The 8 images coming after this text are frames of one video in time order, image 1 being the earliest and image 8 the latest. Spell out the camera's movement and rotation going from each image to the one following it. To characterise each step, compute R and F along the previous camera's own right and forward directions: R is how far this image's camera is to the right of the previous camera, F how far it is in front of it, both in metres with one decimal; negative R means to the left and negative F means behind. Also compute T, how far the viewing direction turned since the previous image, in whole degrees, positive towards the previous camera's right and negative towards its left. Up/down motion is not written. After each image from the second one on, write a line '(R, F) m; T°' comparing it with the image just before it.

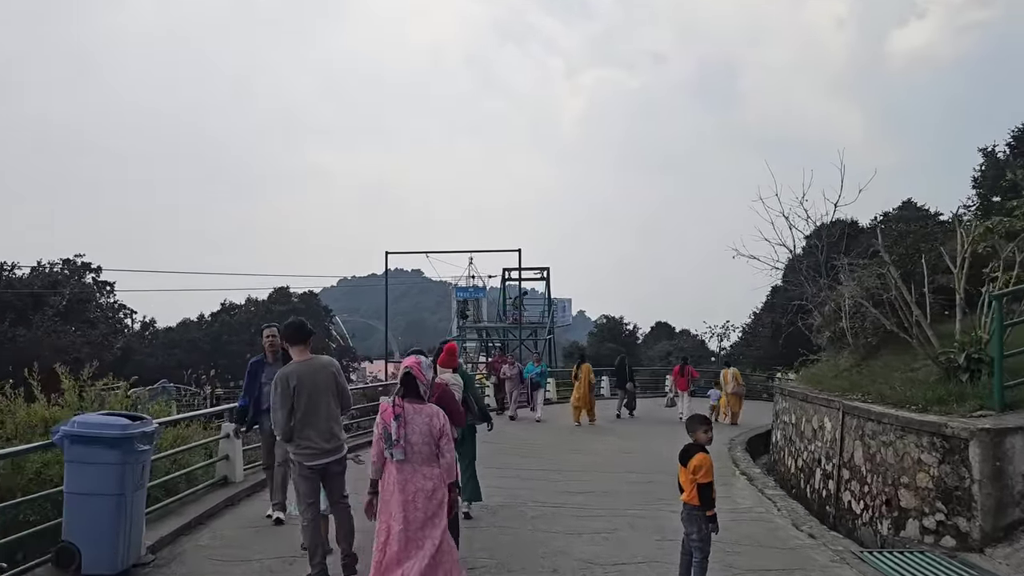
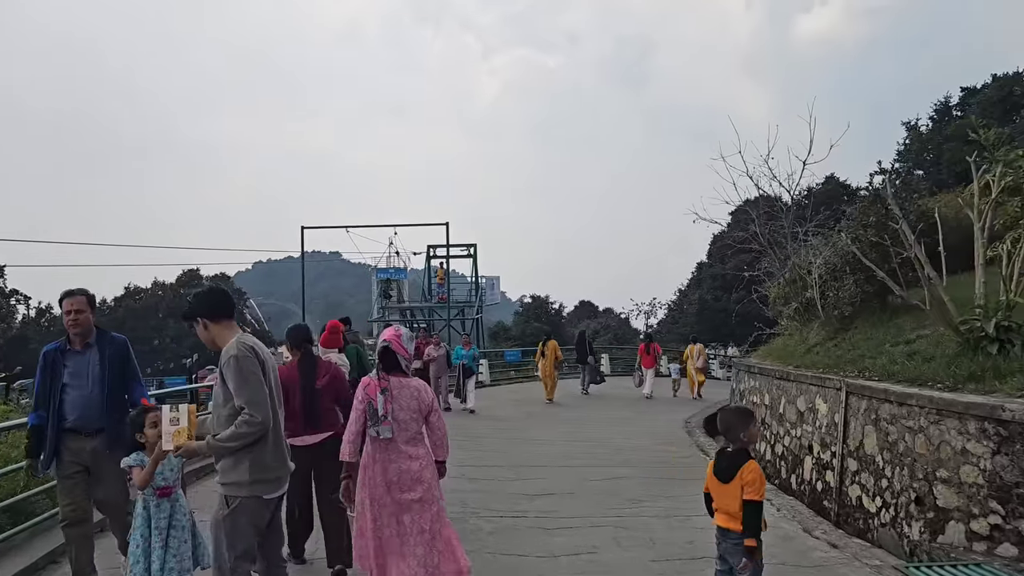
(-0.2, +1.4) m; +5°
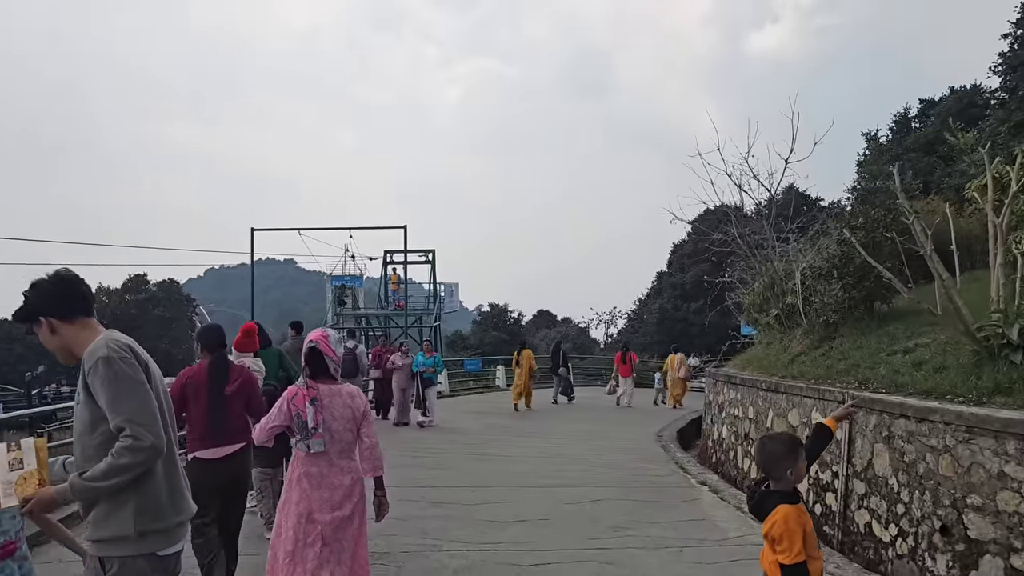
(-0.1, +0.8) m; +3°
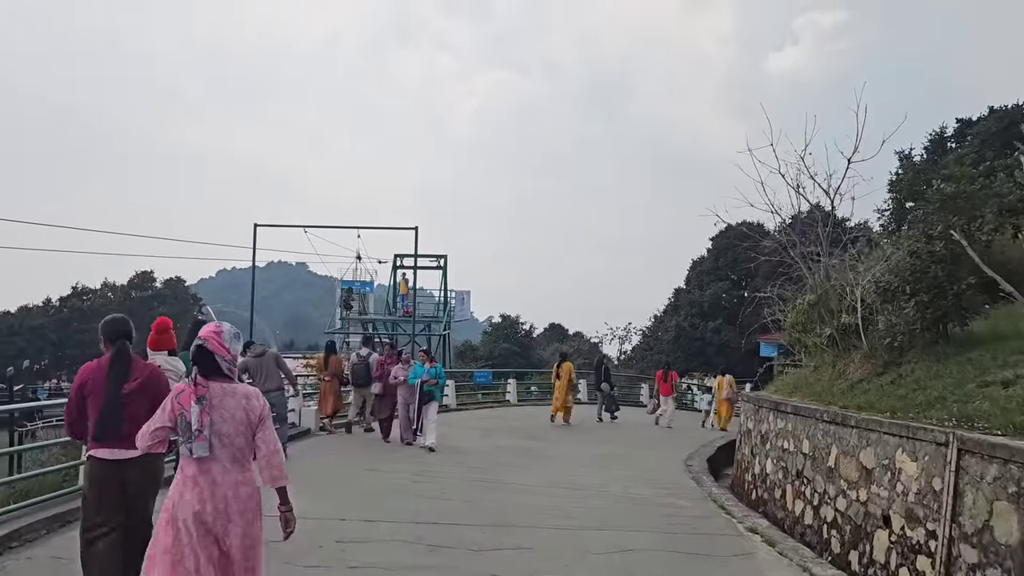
(-0.1, +1.2) m; -1°
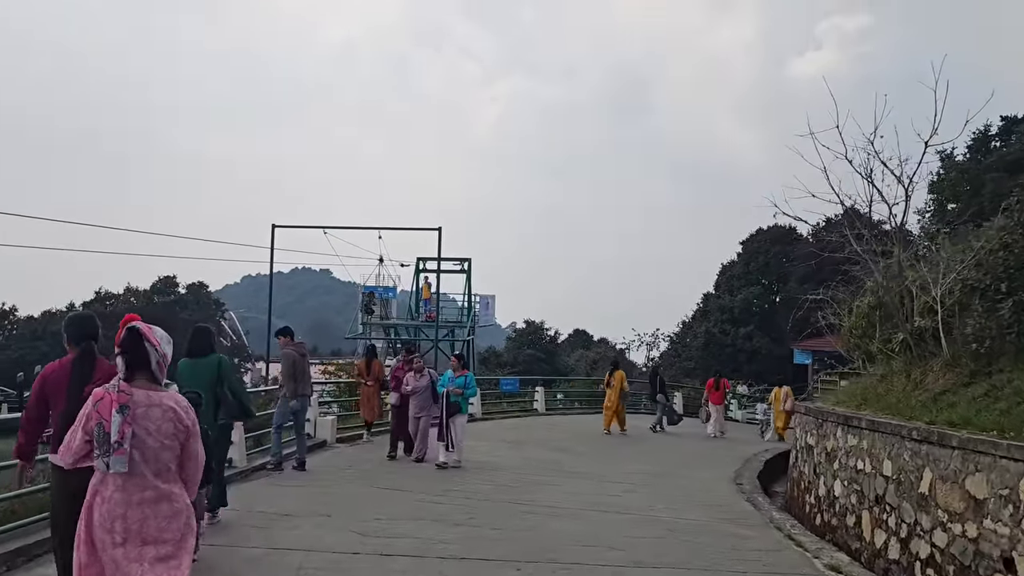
(-0.1, +0.9) m; -2°
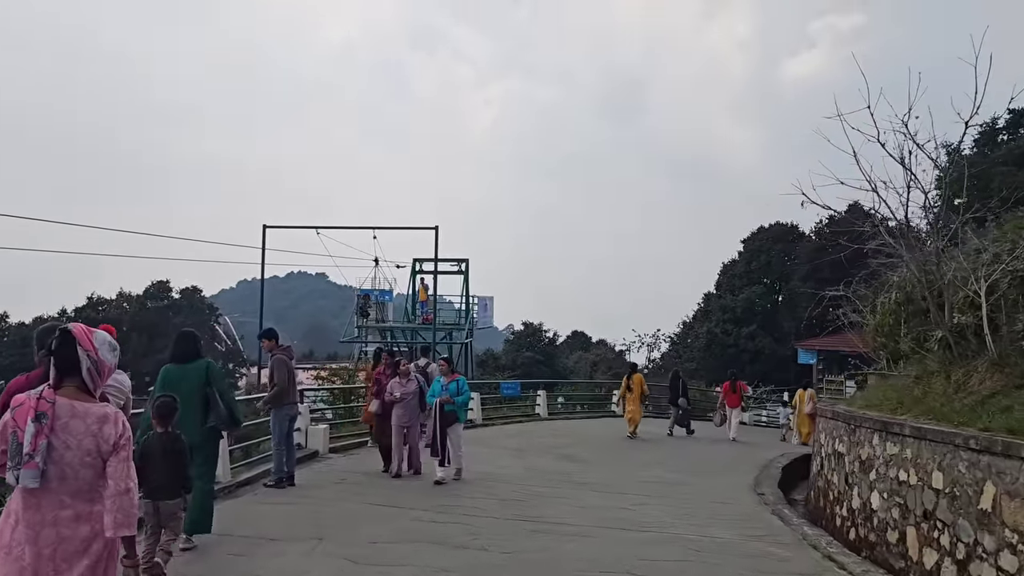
(-0.1, +0.7) m; 0°
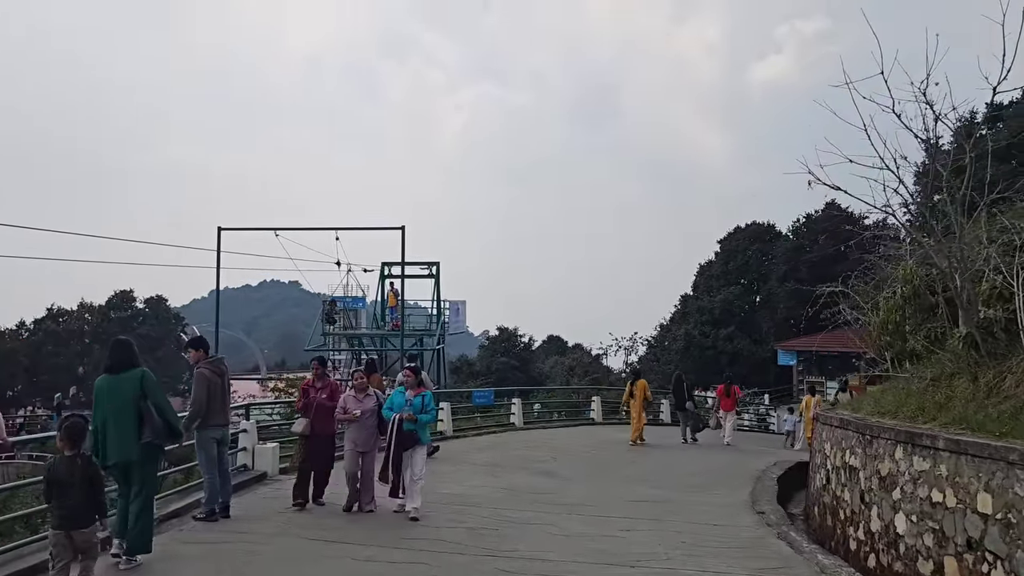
(+0.1, +1.0) m; +2°
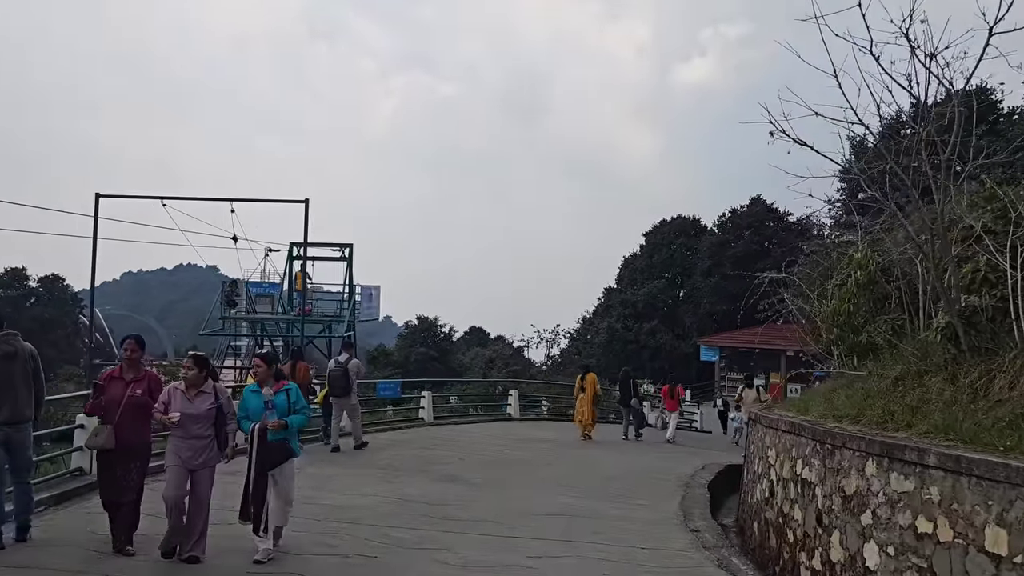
(+0.2, +1.4) m; +5°
